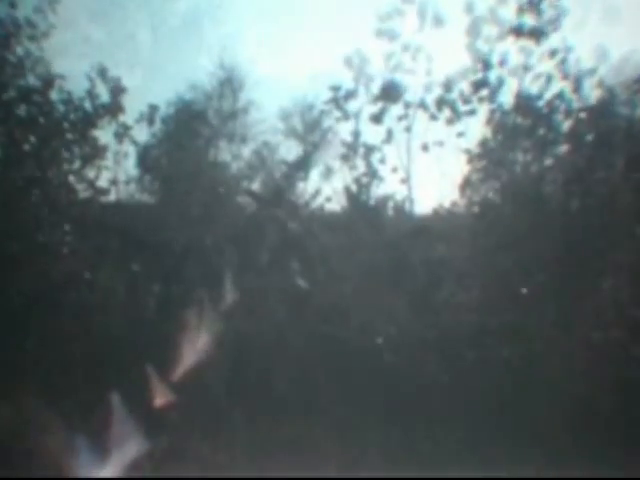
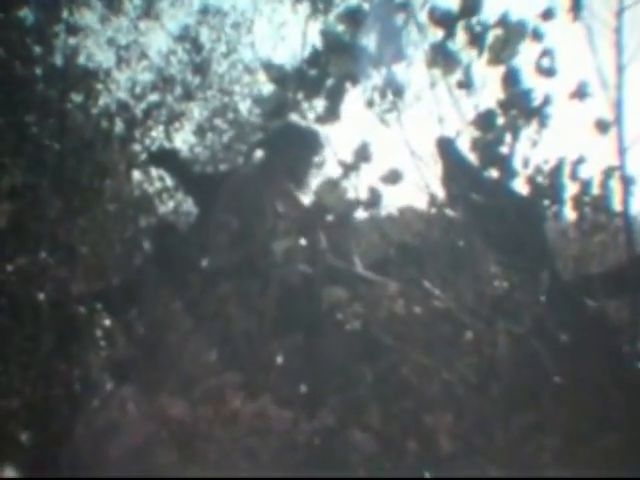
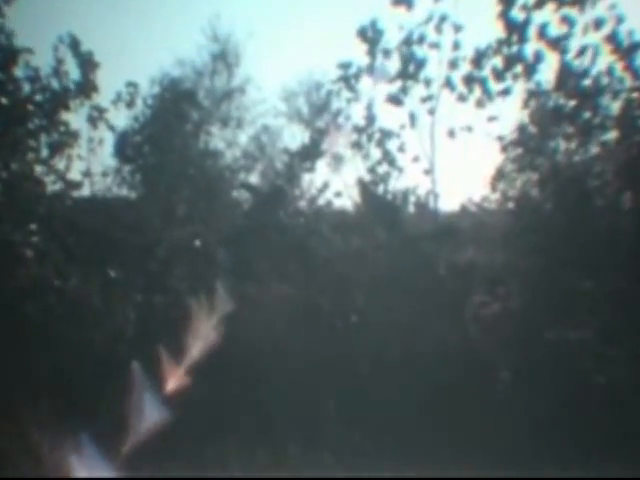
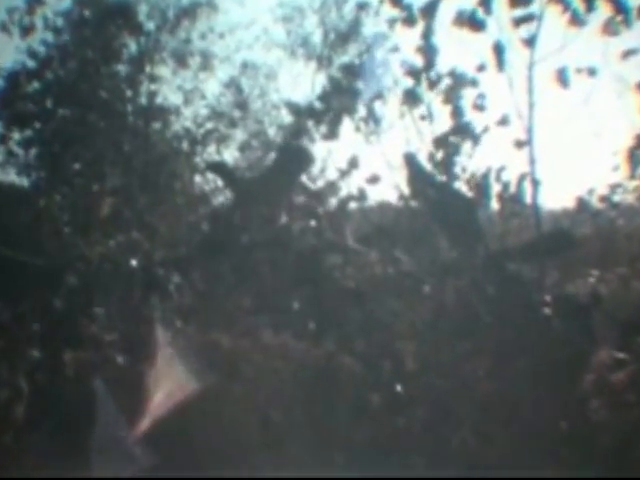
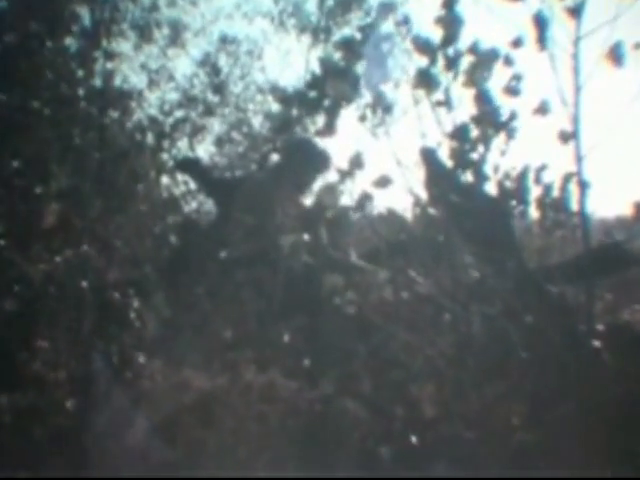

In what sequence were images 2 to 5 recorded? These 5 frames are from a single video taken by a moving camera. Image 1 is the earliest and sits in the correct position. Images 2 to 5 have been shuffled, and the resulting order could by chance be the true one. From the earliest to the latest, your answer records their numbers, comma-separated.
3, 4, 5, 2
